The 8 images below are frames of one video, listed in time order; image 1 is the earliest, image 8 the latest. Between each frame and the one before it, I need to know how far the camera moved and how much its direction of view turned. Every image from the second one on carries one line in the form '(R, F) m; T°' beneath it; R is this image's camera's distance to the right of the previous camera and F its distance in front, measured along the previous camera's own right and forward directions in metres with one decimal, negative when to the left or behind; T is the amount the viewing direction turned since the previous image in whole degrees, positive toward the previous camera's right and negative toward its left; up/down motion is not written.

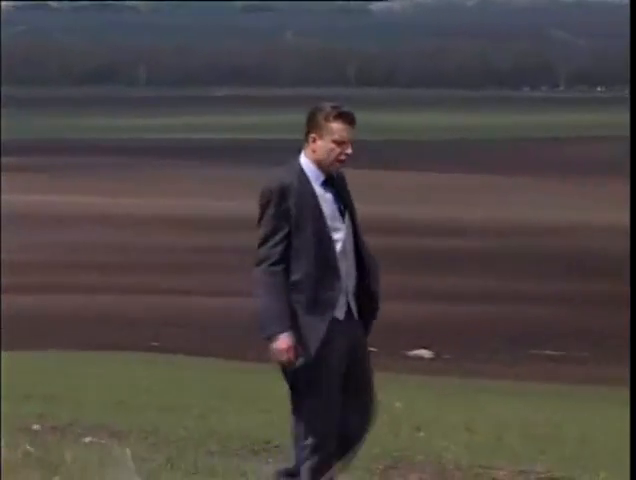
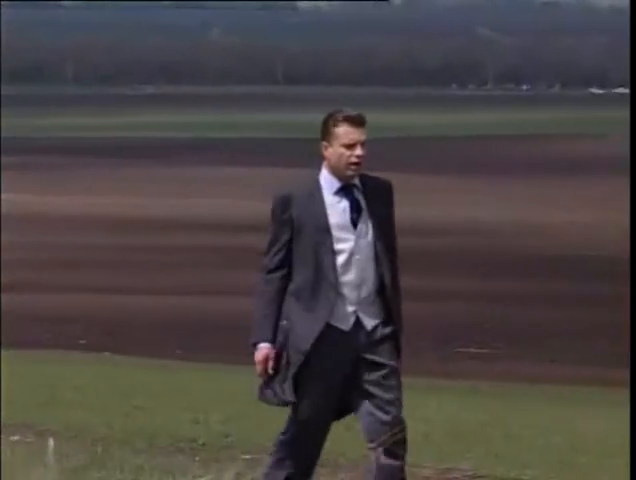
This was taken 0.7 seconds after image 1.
(0.0, 0.0) m; +3°
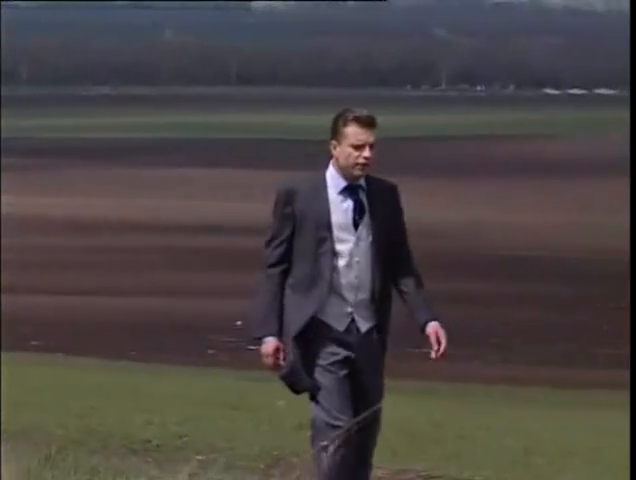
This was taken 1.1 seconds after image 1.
(0.0, 0.0) m; +2°
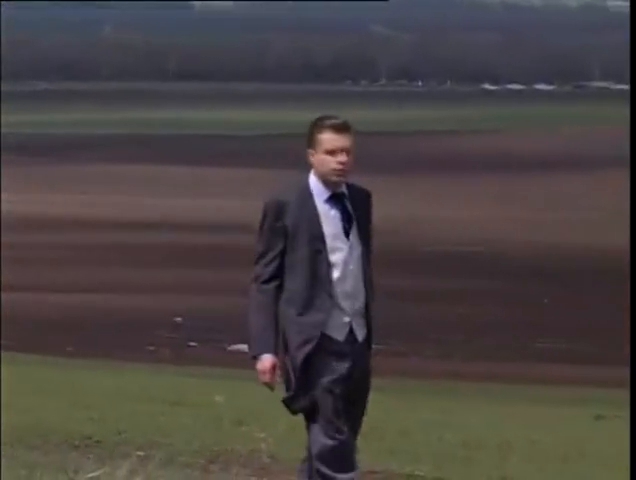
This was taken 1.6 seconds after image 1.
(0.0, 0.0) m; +2°
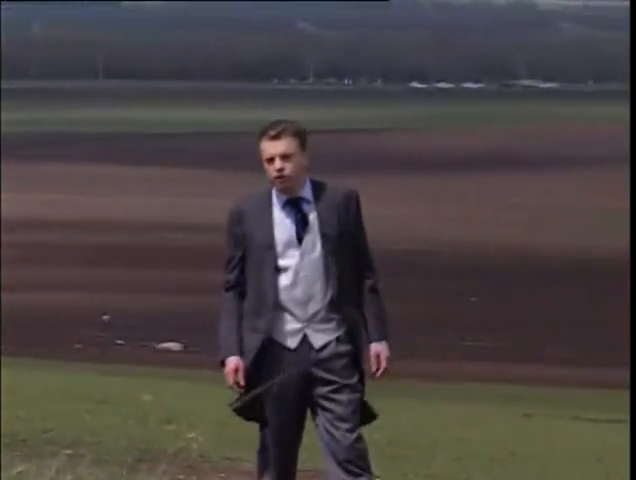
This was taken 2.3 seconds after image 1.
(-0.8, 0.0) m; +9°
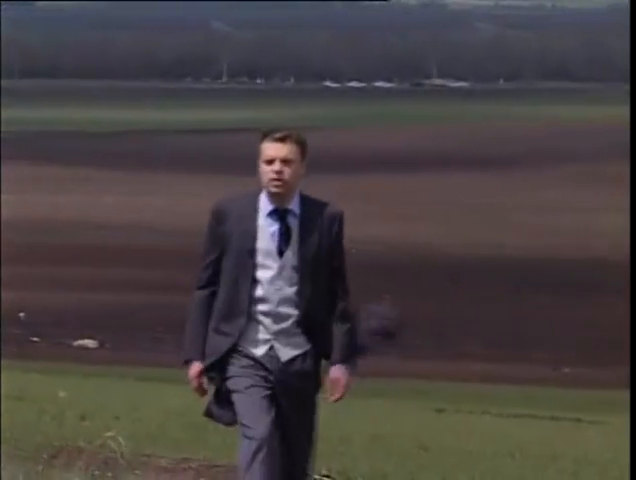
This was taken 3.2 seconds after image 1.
(+0.2, -0.1) m; +2°
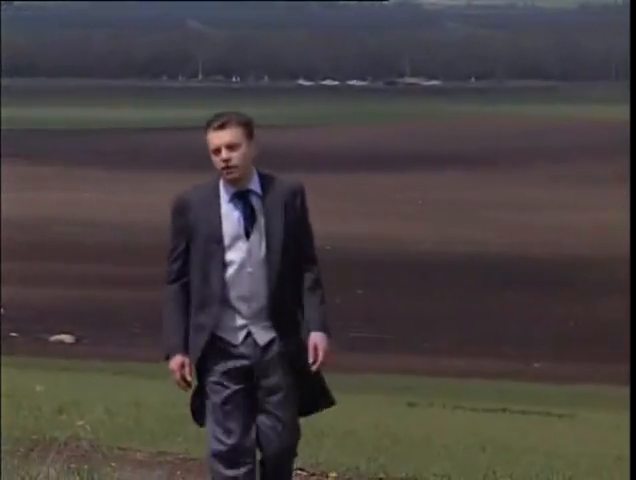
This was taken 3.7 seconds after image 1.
(0.0, -0.1) m; +1°
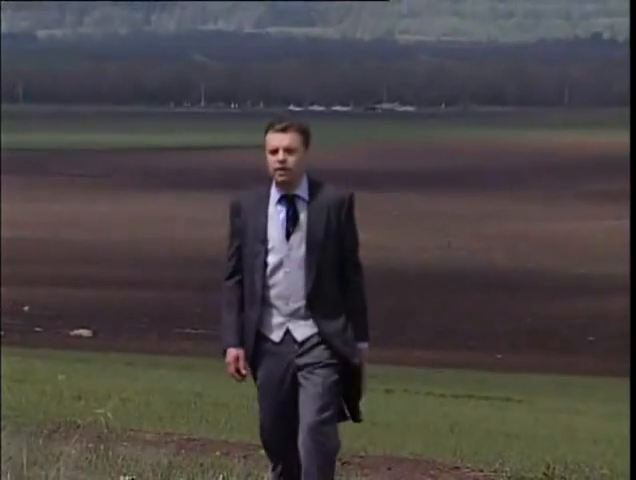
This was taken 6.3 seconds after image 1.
(+0.1, -1.0) m; 0°
